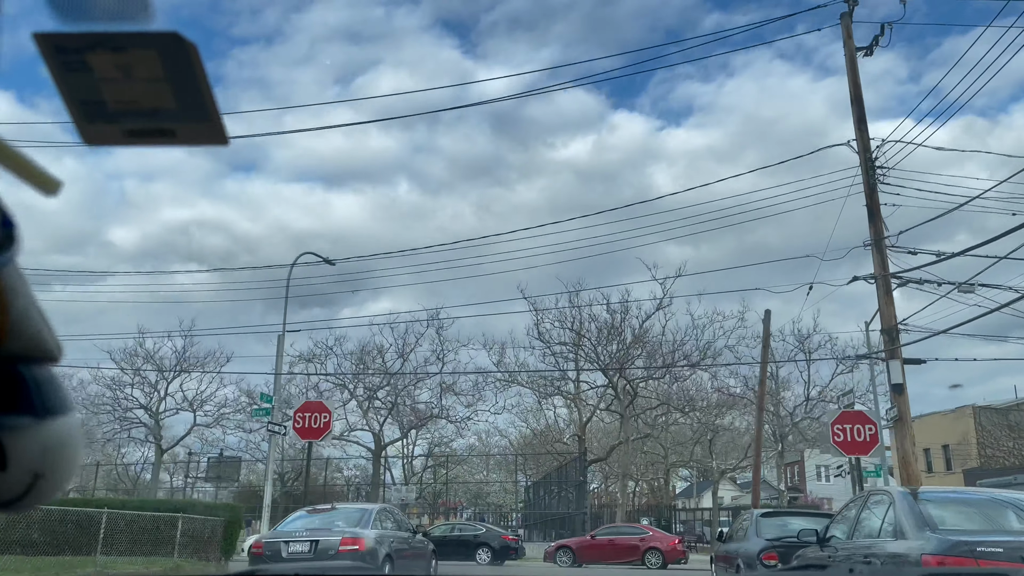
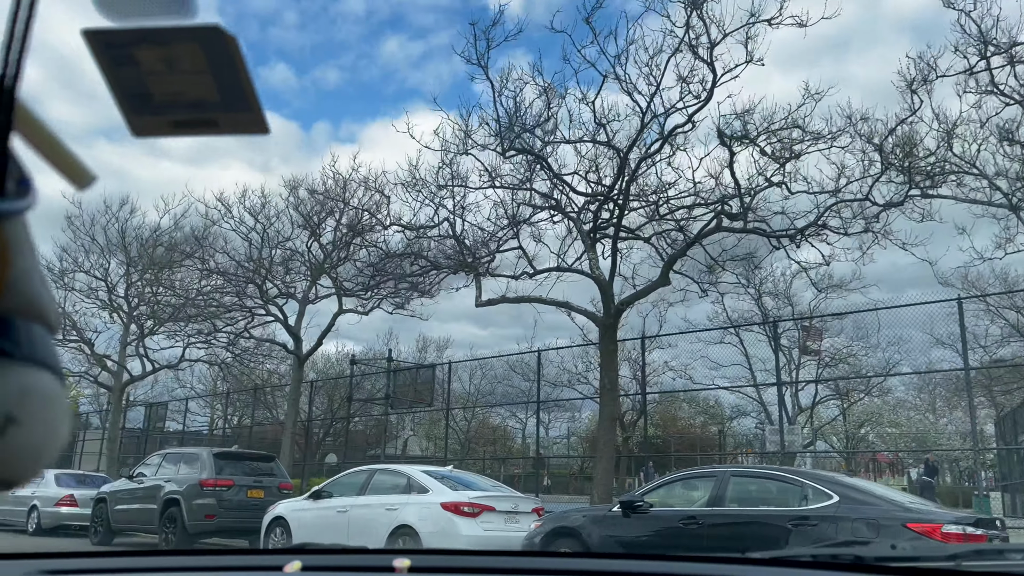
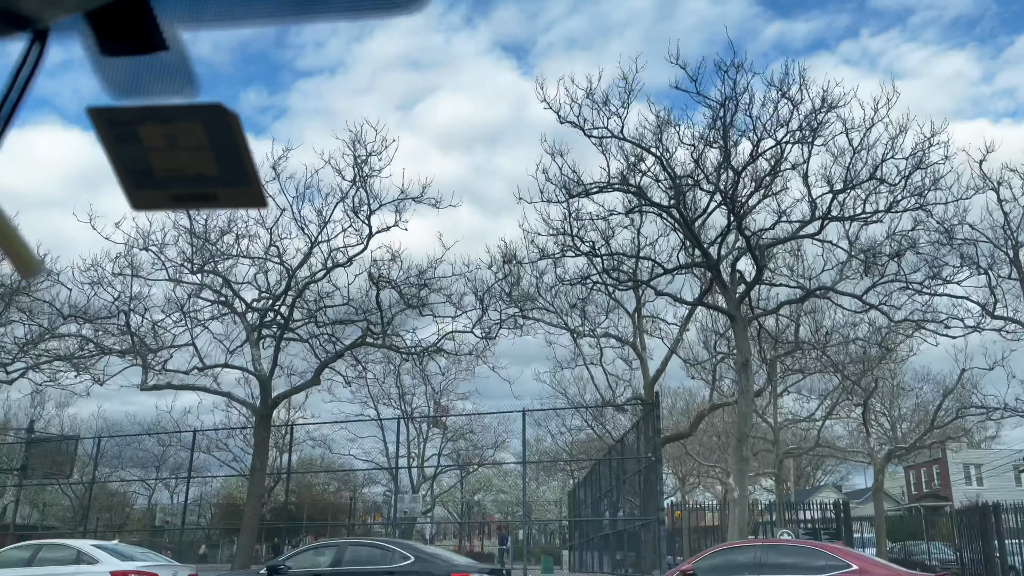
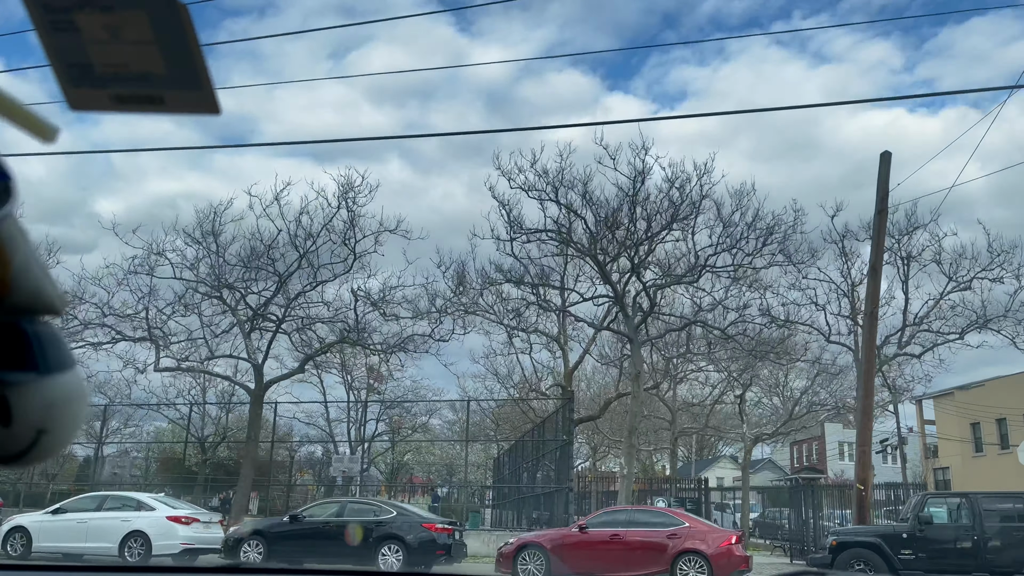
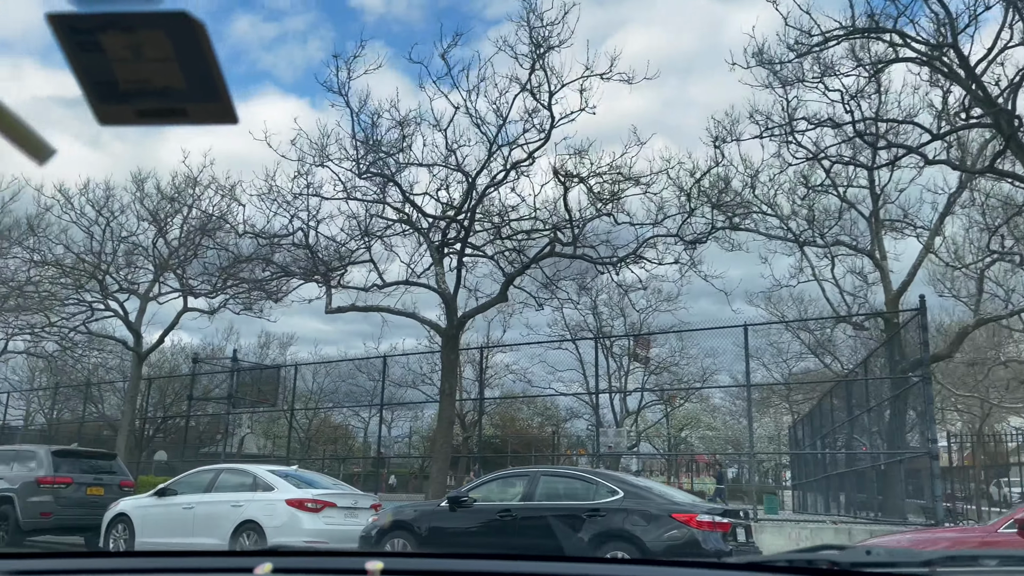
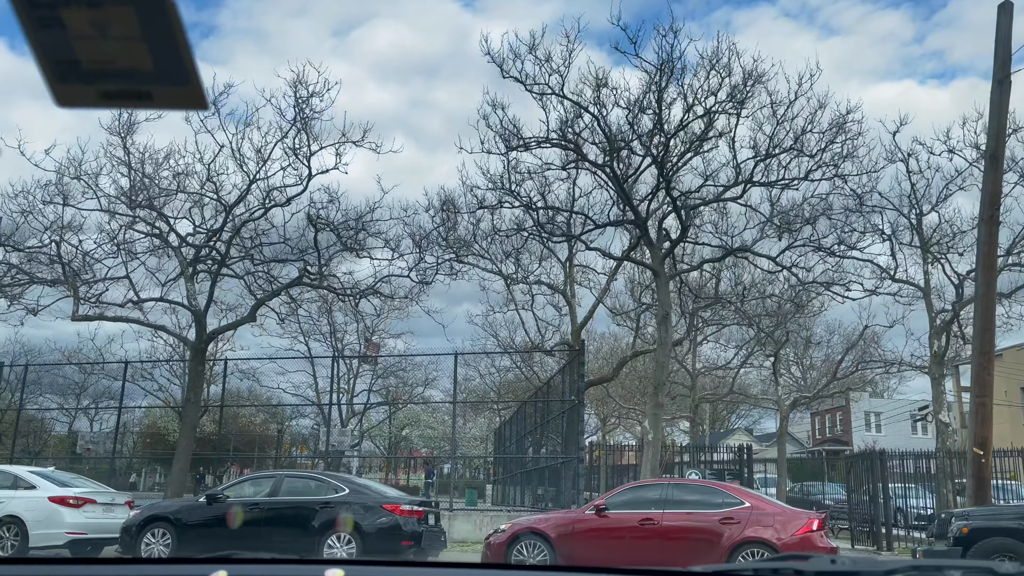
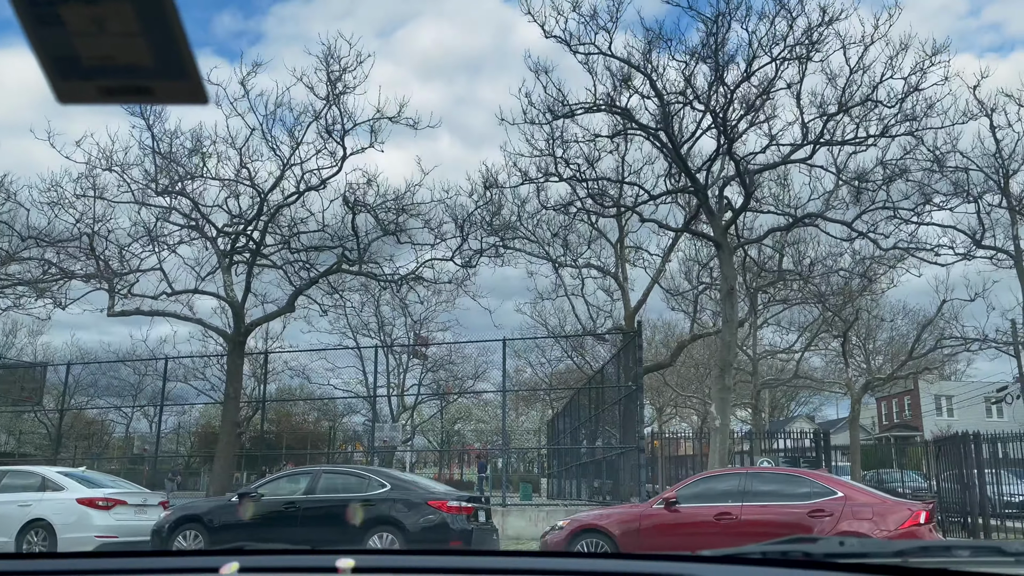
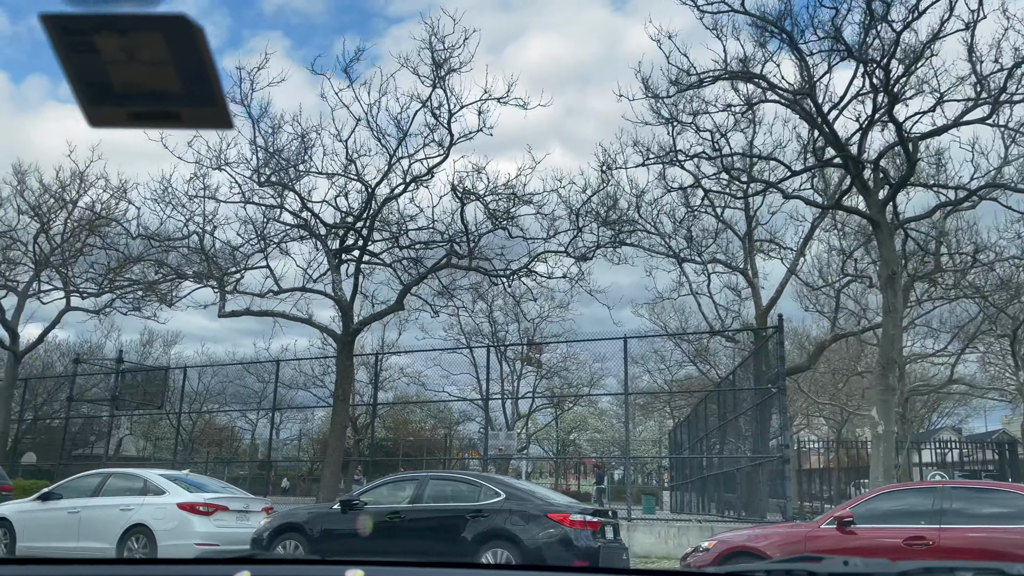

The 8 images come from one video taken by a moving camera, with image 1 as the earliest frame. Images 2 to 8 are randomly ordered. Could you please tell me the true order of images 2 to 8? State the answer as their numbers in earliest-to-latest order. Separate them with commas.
4, 6, 3, 7, 8, 5, 2
